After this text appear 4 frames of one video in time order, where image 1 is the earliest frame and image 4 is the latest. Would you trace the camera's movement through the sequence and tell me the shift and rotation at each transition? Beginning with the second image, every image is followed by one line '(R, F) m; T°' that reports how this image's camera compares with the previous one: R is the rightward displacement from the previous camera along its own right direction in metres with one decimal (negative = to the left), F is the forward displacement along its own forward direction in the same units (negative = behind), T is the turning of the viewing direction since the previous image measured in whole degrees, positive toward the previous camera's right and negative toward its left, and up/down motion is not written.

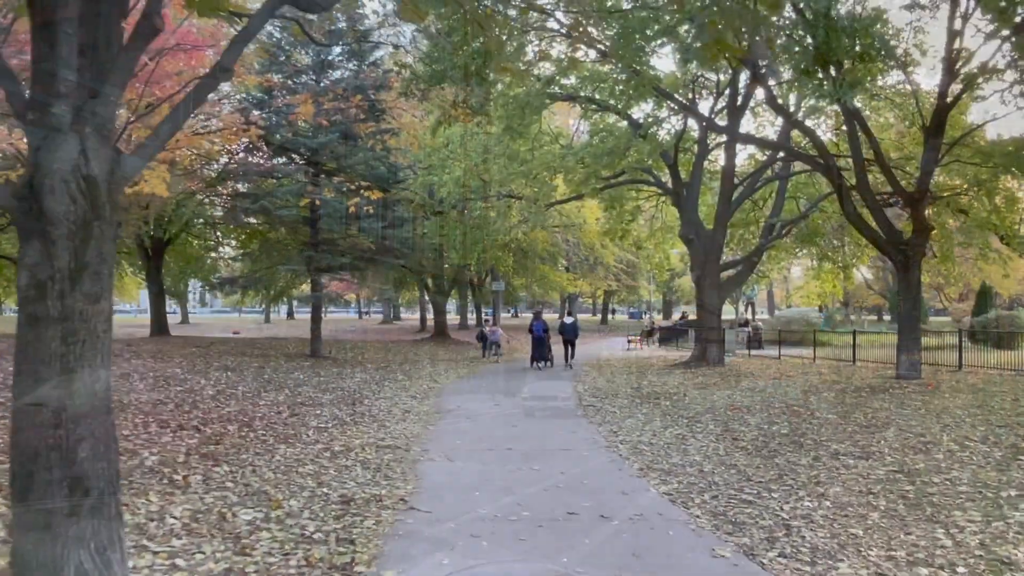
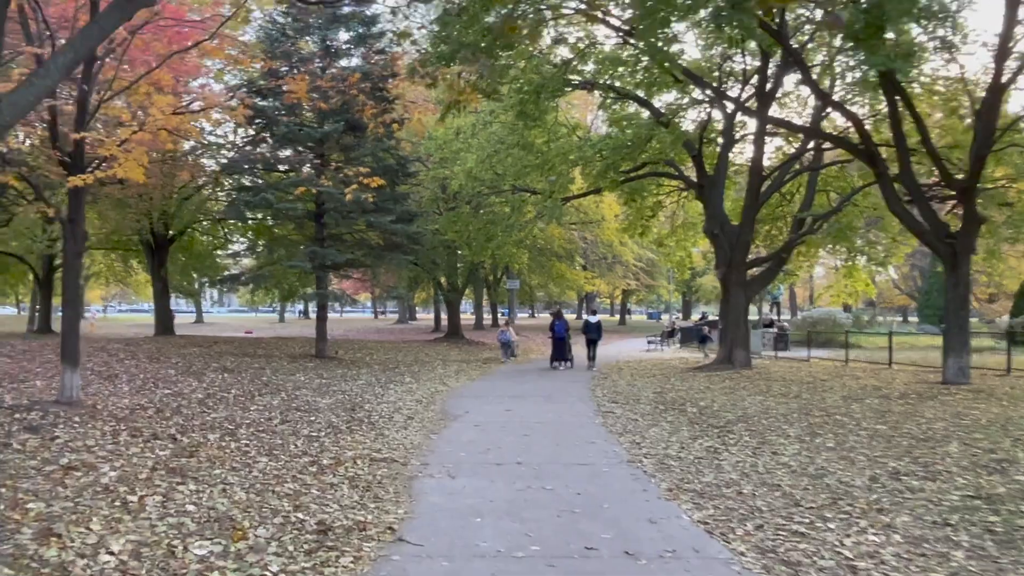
(+0.1, +0.9) m; -1°
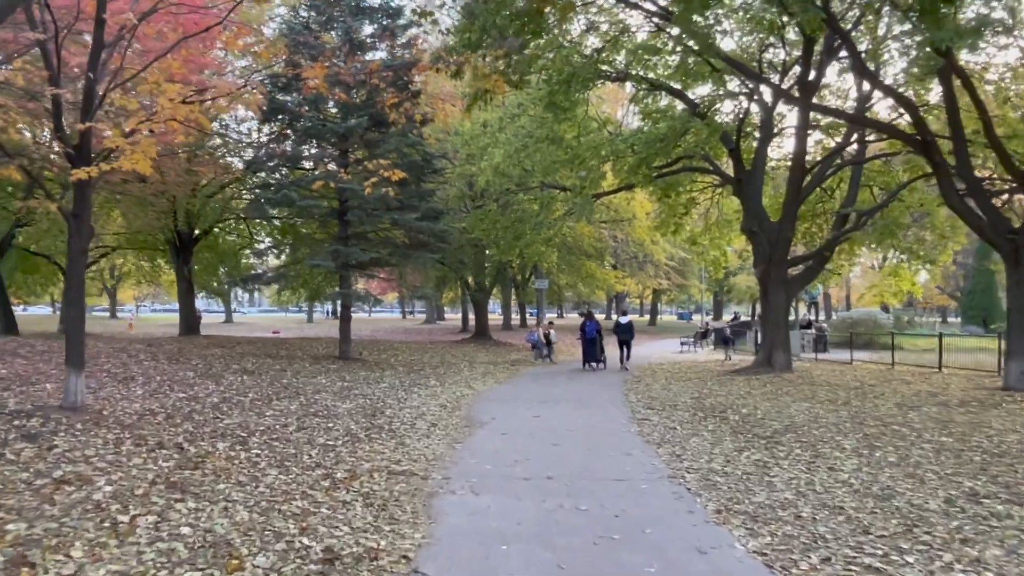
(0.0, +0.6) m; -2°
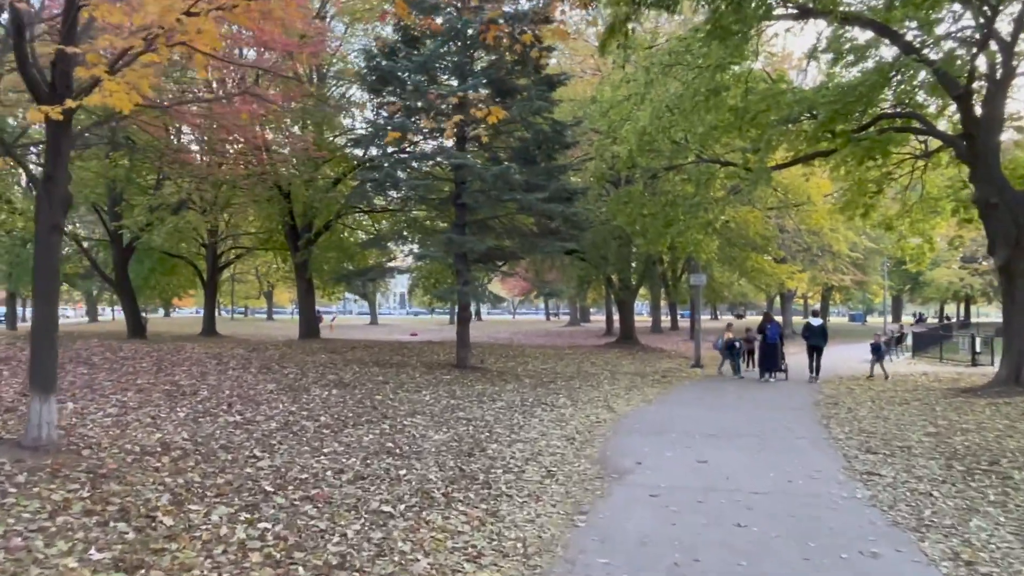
(0.0, +2.9) m; -11°
